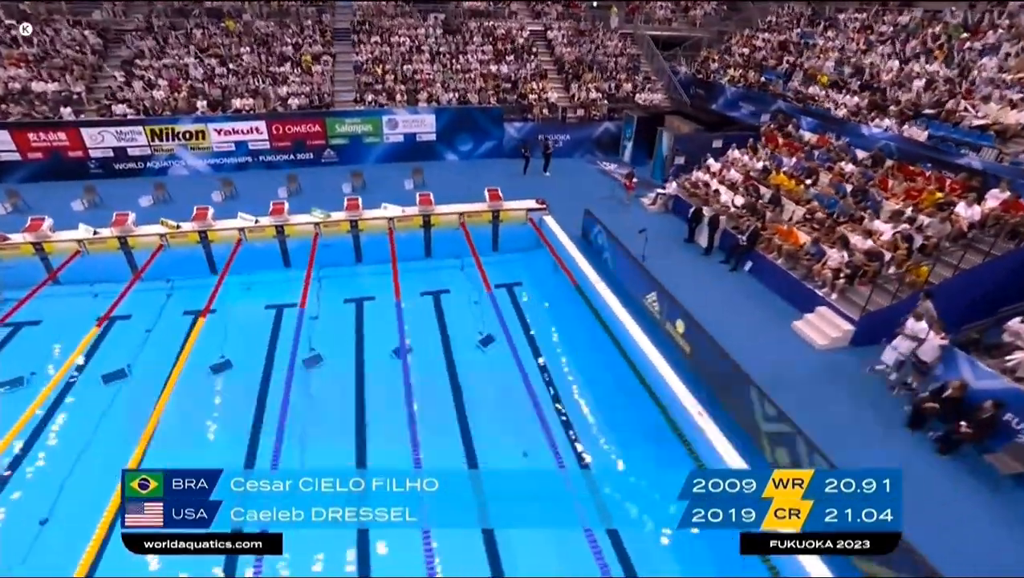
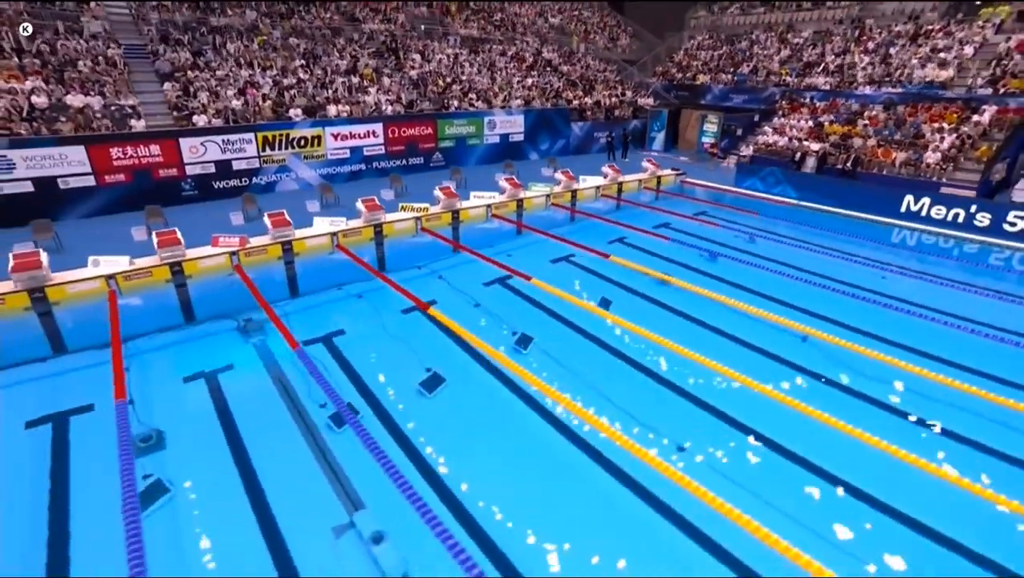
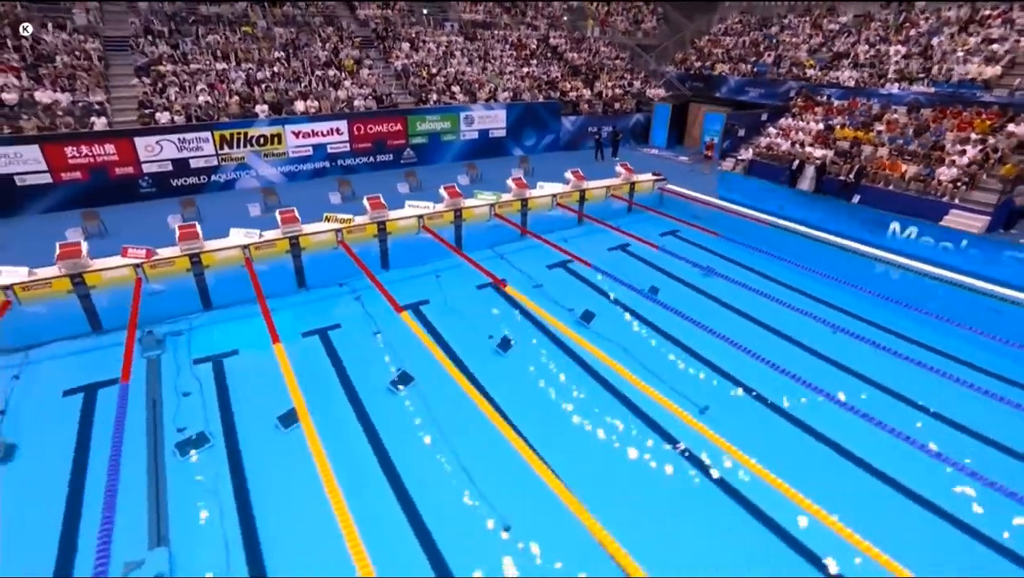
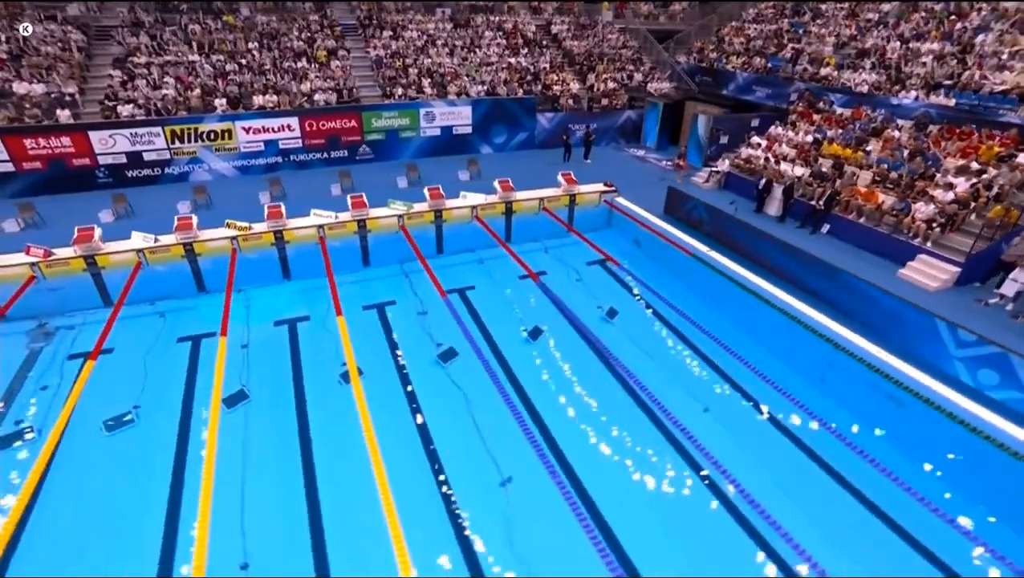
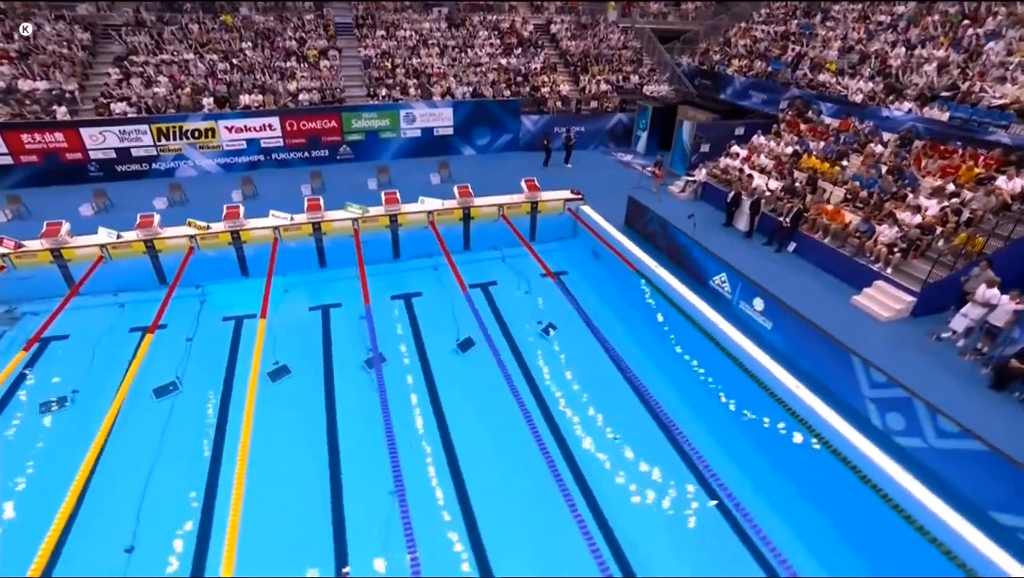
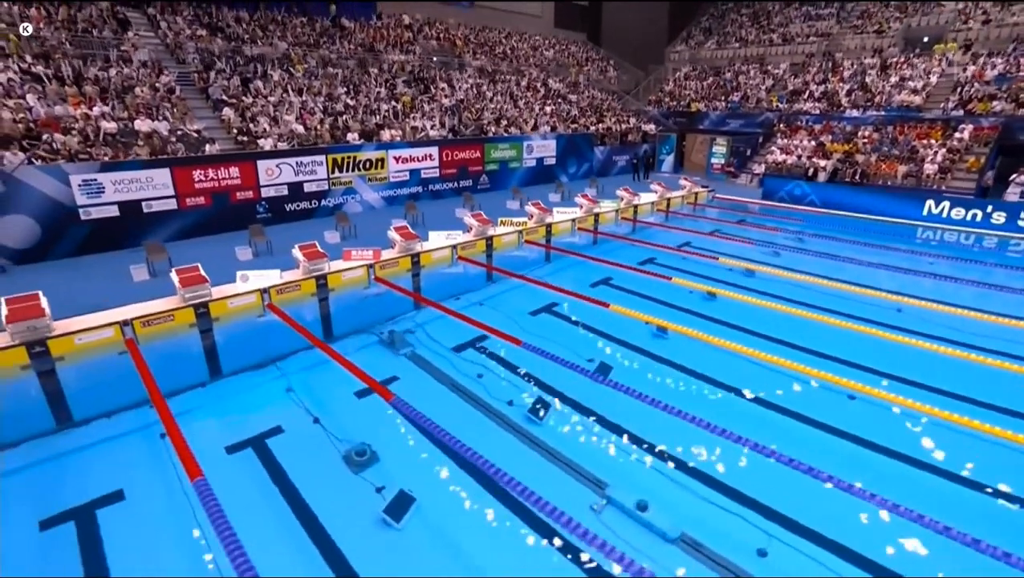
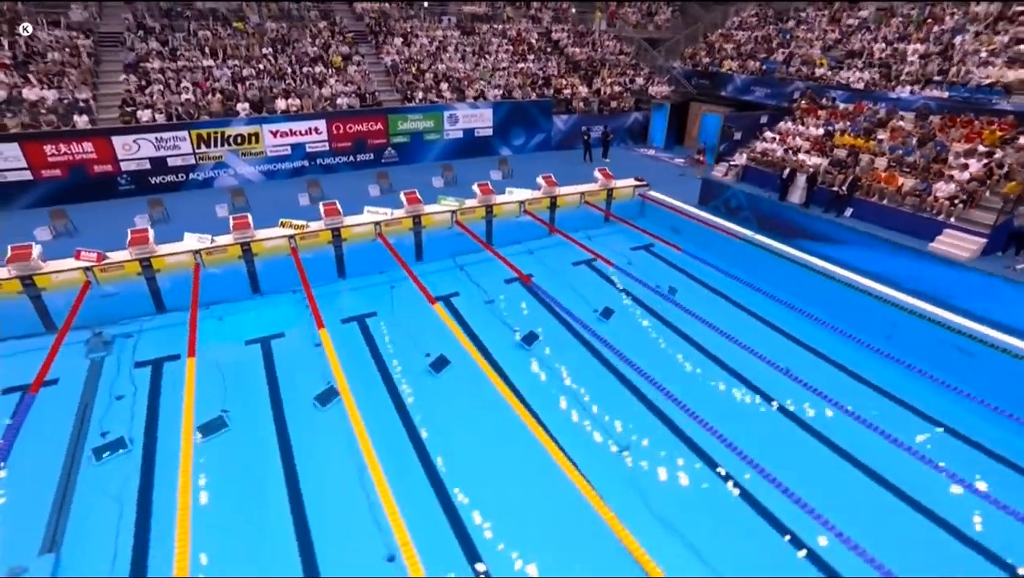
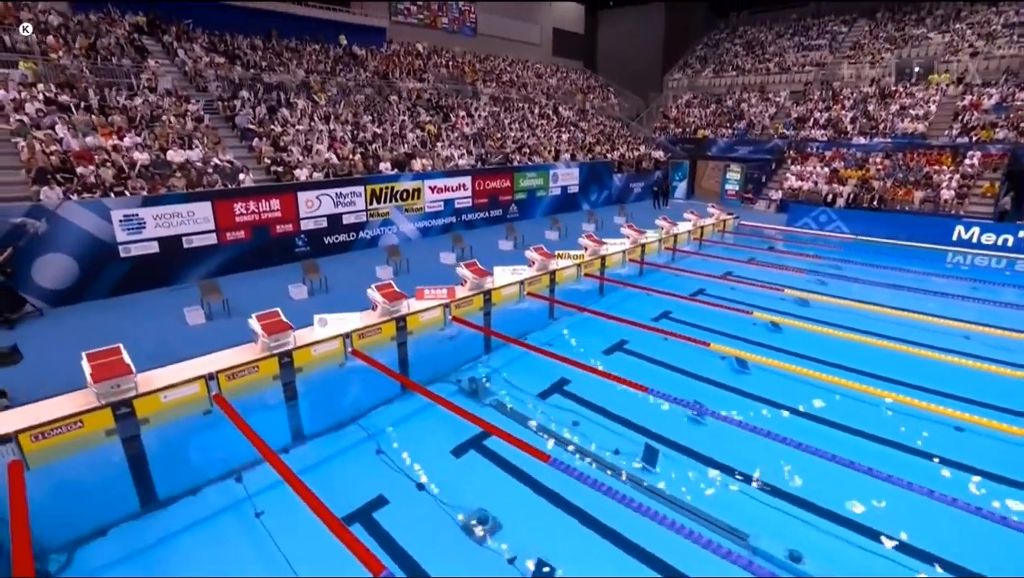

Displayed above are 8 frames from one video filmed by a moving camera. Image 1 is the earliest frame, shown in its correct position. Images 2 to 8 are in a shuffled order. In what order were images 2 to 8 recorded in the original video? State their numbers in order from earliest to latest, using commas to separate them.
5, 4, 7, 3, 2, 6, 8
